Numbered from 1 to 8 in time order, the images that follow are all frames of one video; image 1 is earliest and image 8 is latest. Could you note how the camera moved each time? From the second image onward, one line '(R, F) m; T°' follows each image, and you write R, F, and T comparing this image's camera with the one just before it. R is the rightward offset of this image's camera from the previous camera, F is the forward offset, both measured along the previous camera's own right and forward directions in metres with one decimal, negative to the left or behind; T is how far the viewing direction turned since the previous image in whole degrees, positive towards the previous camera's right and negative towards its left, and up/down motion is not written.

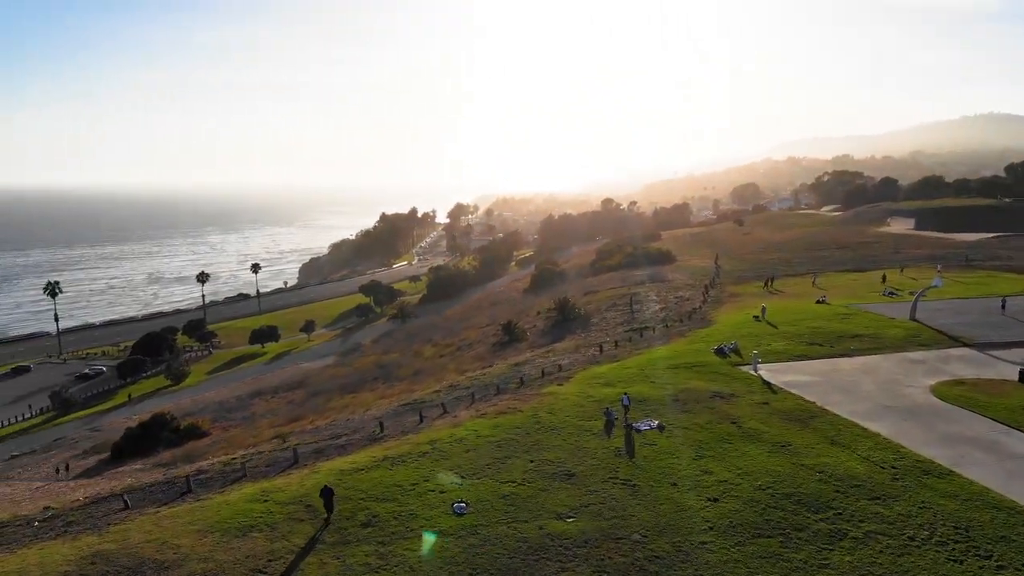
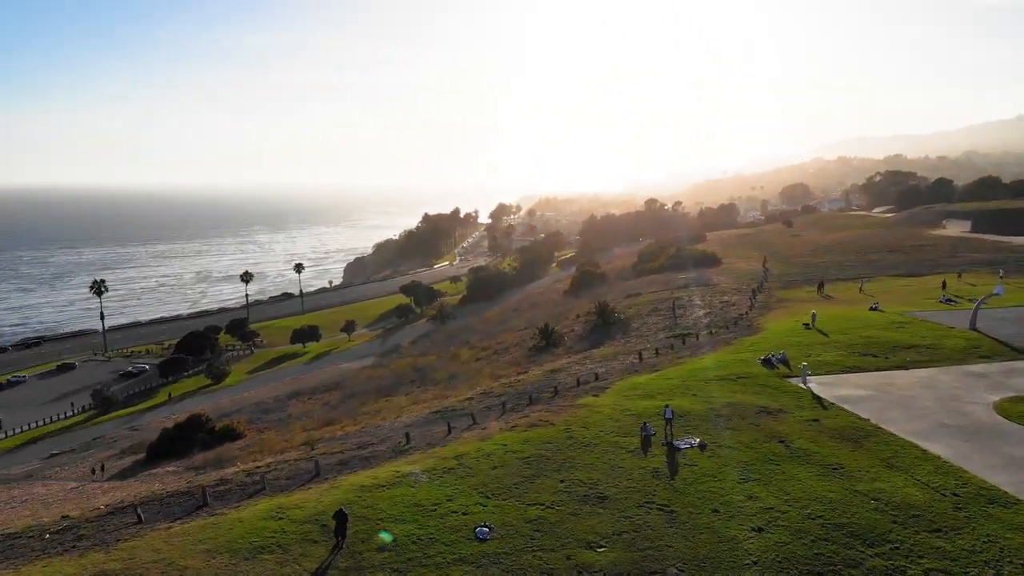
(+0.2, +0.9) m; -3°
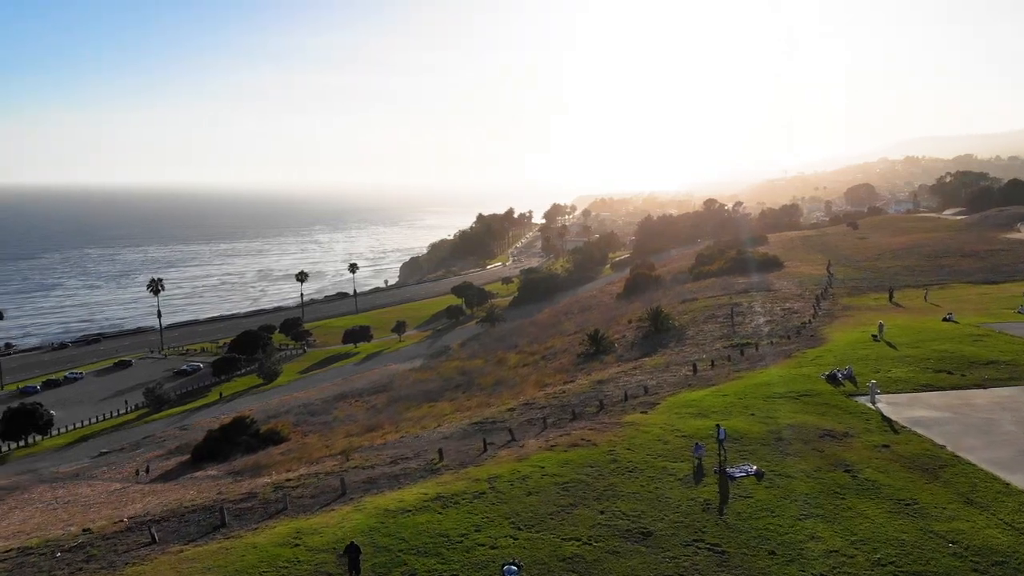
(+0.3, +1.2) m; -4°
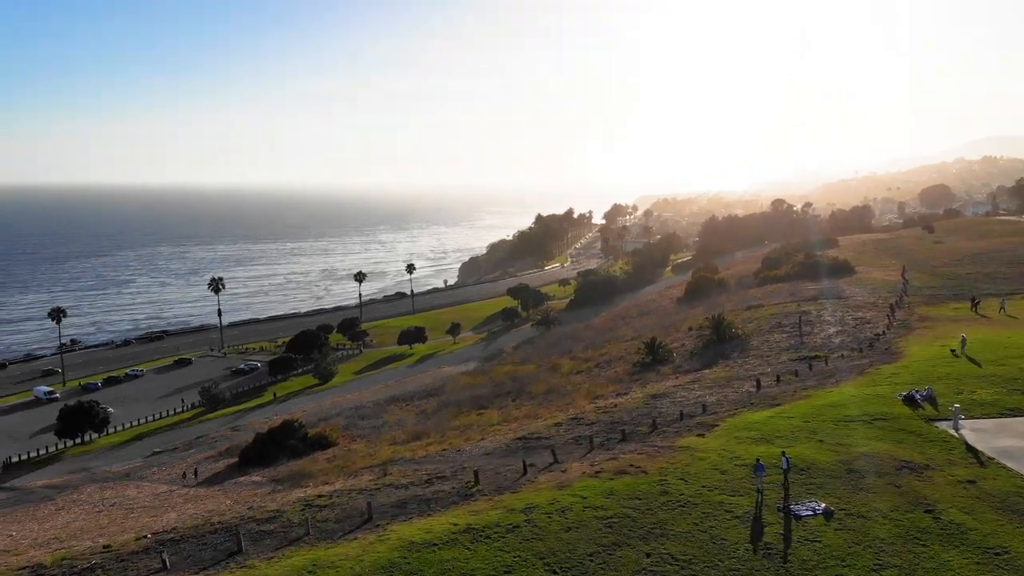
(+0.3, +1.3) m; -4°
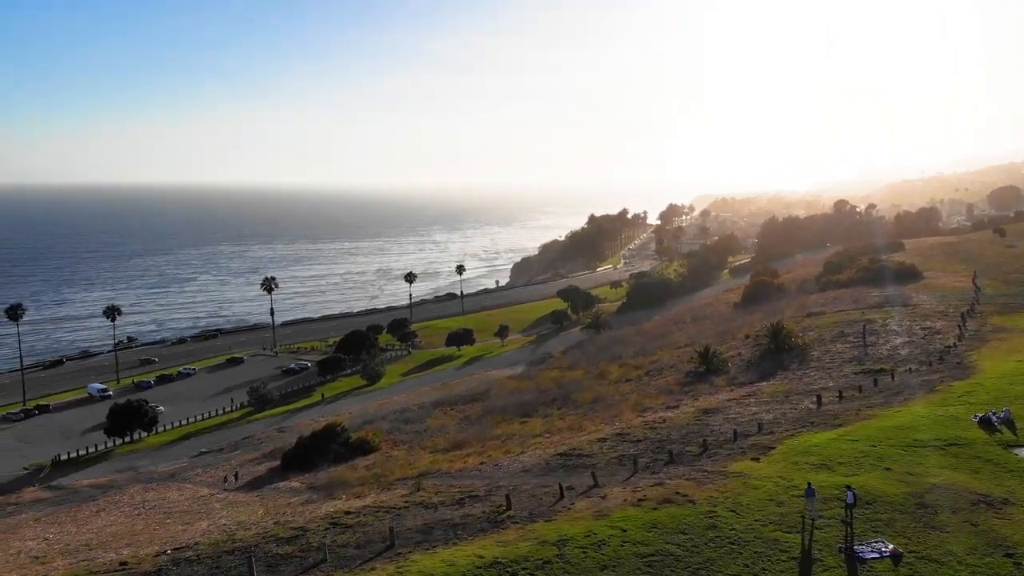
(+0.3, +1.1) m; -4°
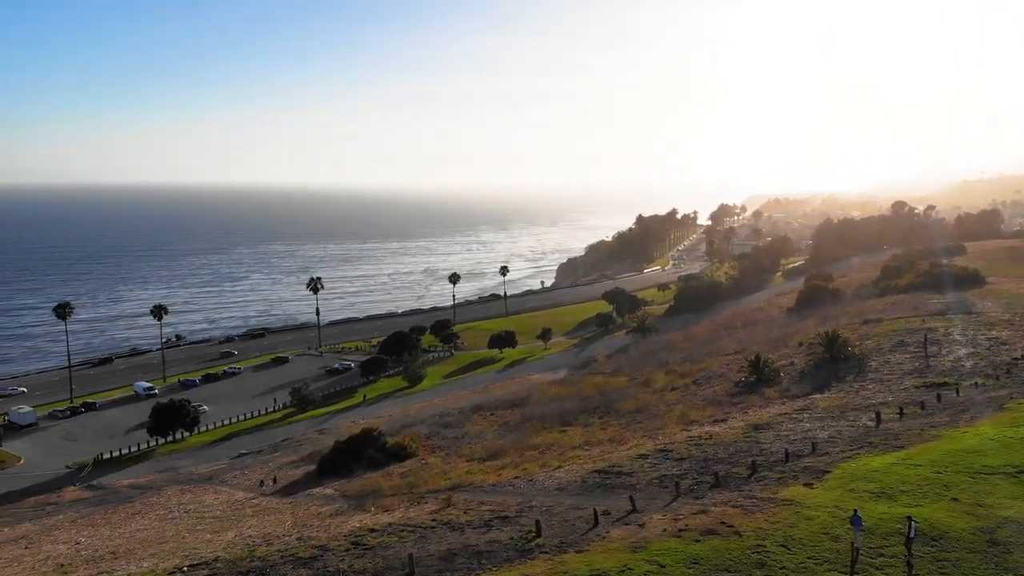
(+0.3, +1.0) m; -3°
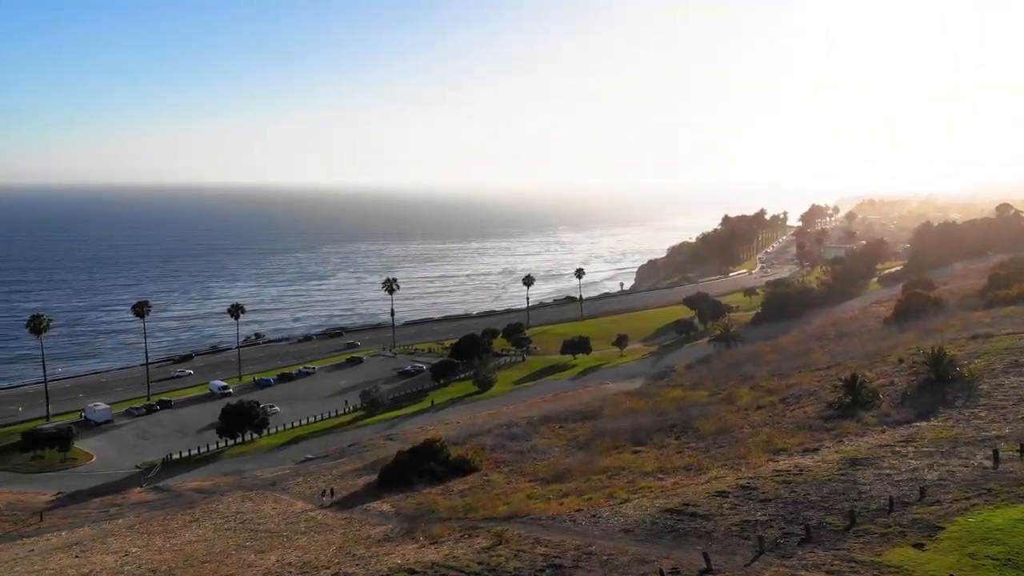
(+0.4, +1.9) m; -6°
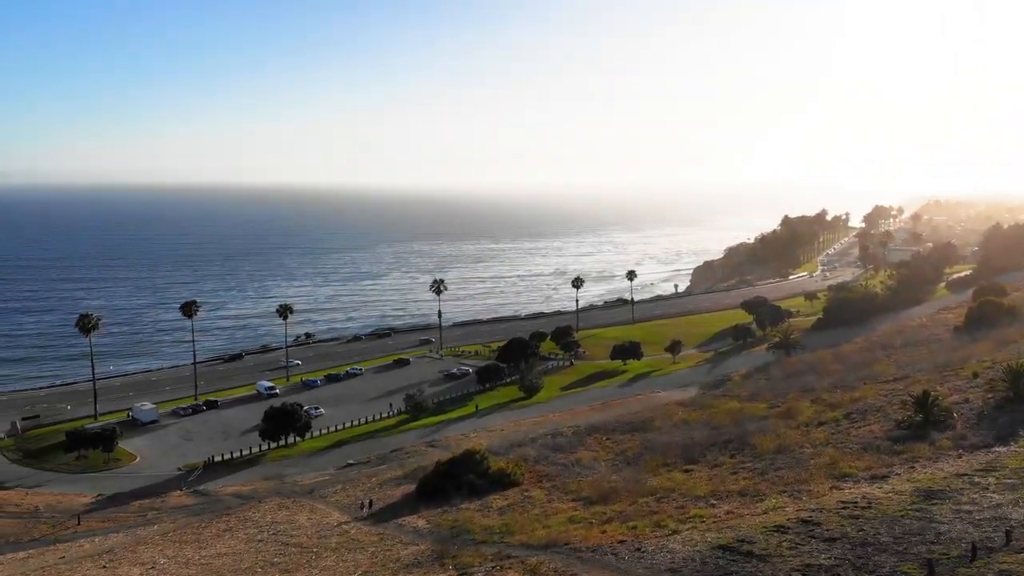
(+0.3, +1.4) m; -4°
